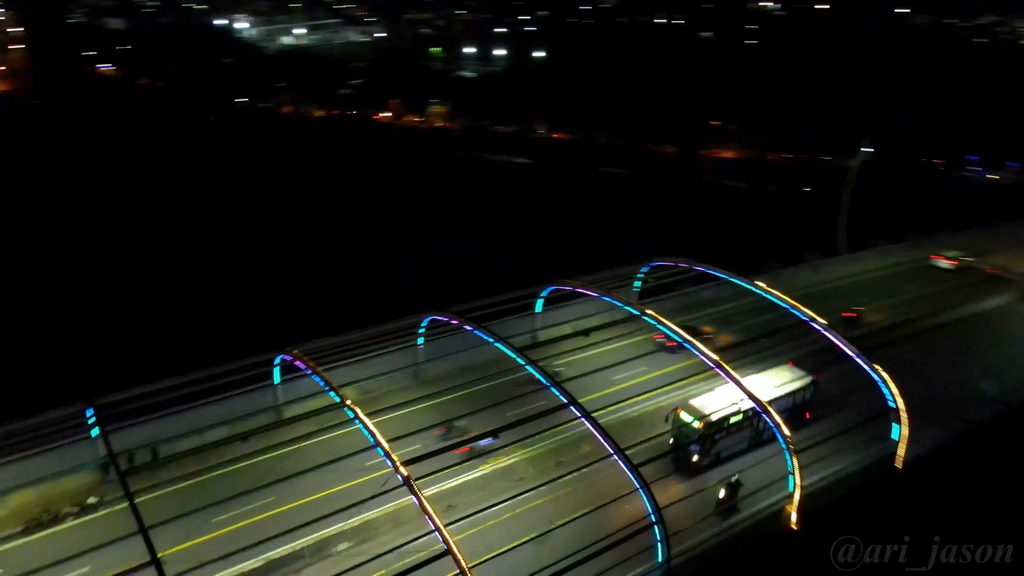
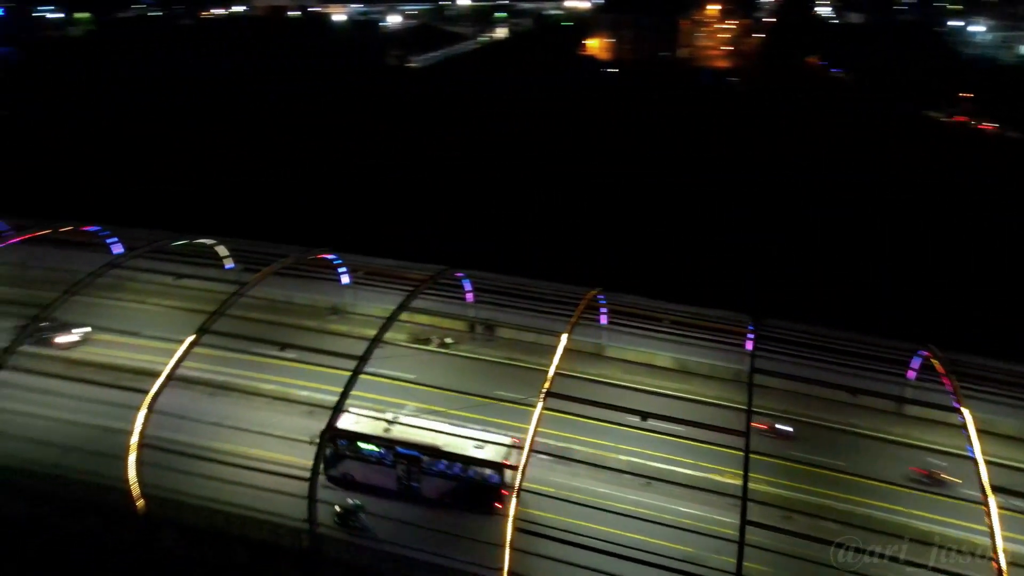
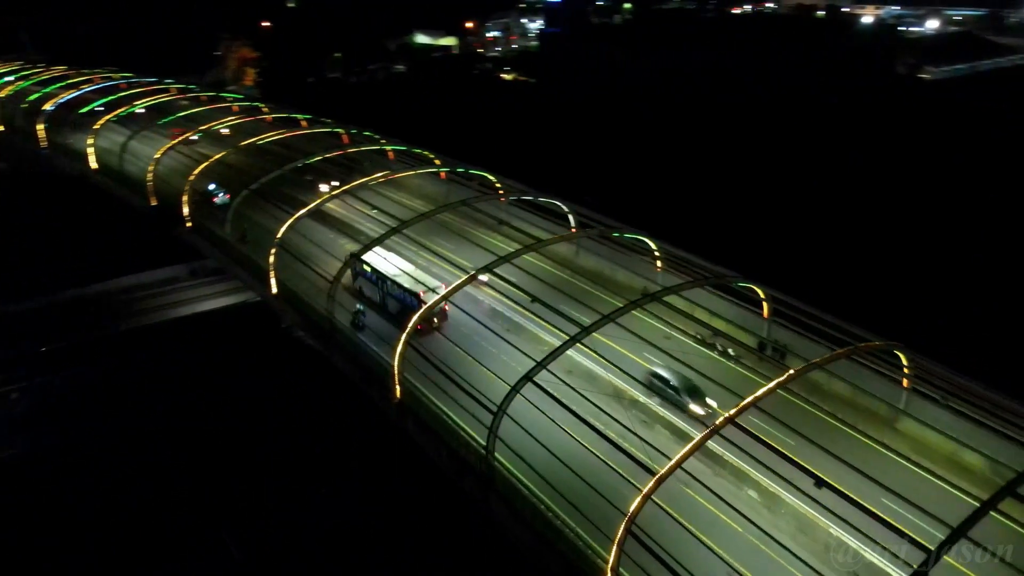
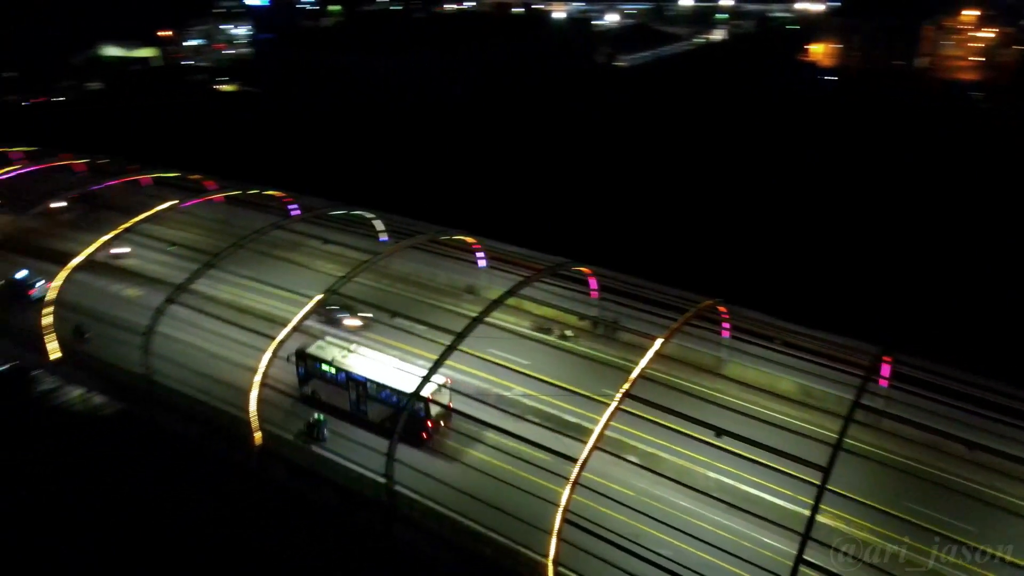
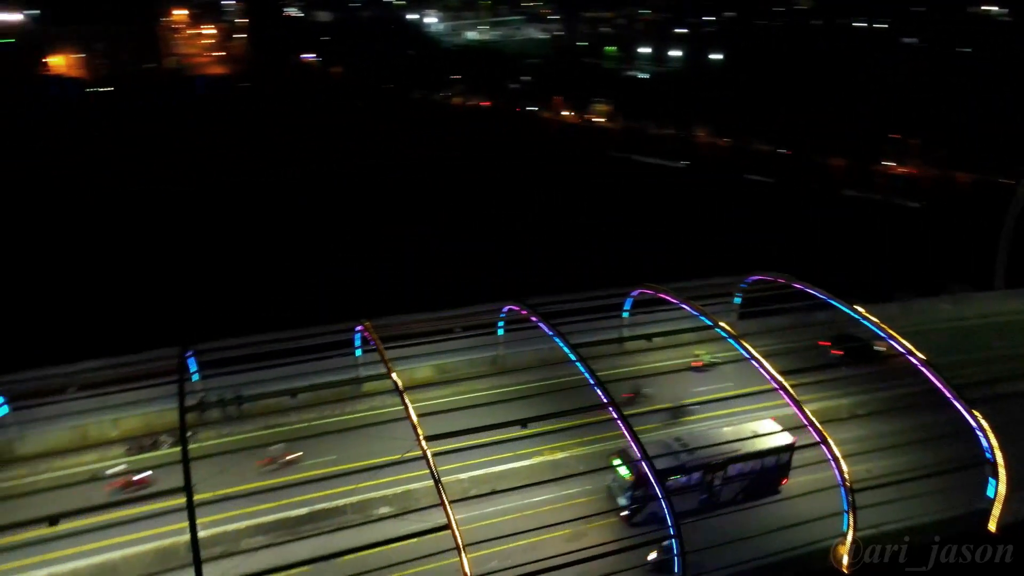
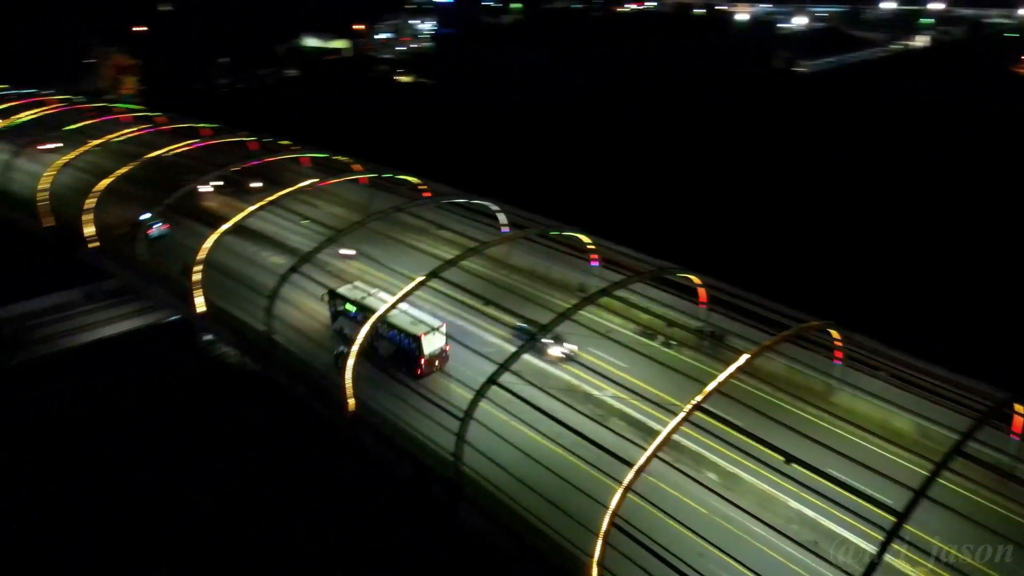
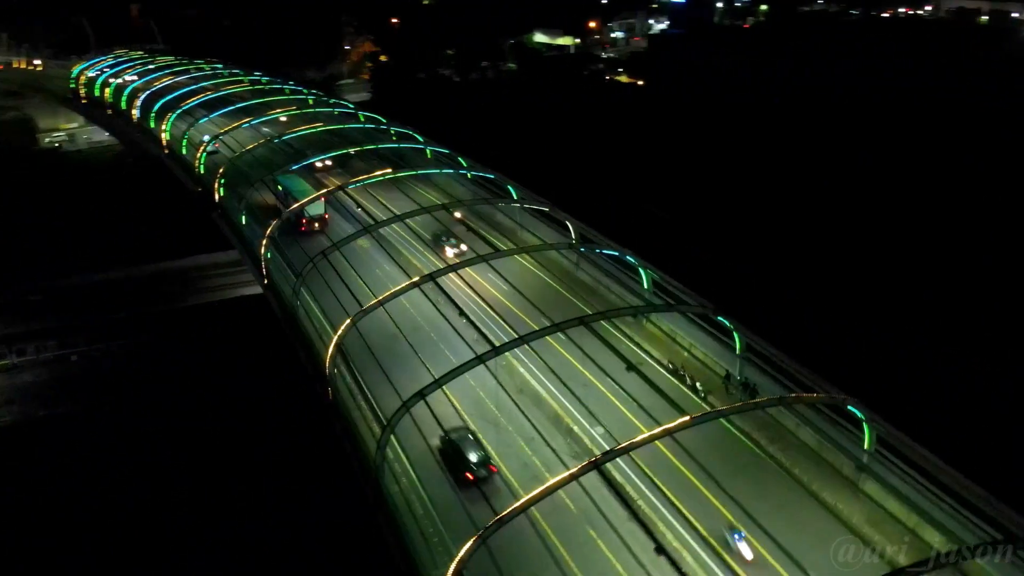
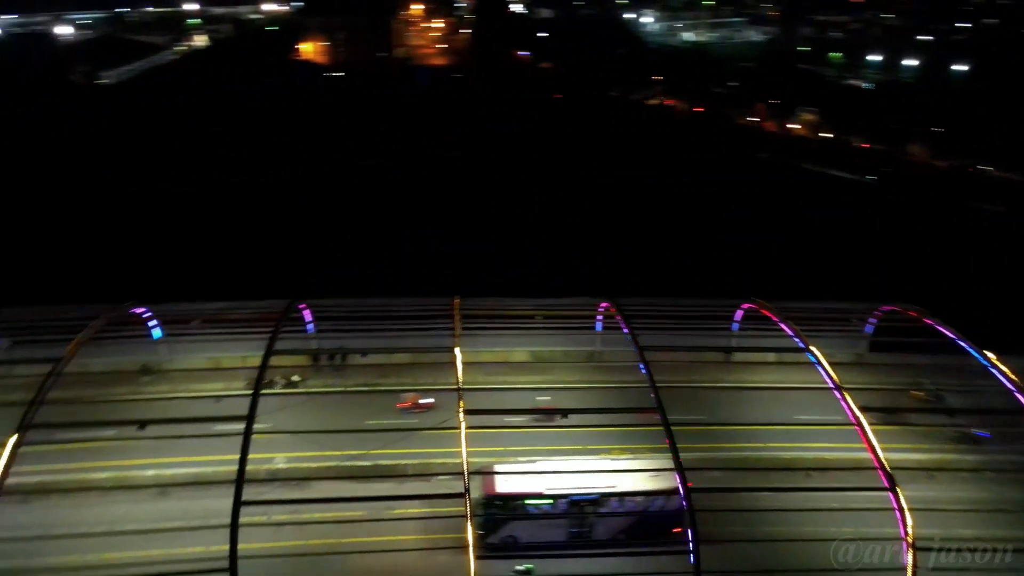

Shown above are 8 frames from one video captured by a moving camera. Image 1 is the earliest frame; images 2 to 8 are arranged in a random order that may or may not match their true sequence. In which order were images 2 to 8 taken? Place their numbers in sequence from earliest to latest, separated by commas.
5, 8, 2, 4, 6, 3, 7
